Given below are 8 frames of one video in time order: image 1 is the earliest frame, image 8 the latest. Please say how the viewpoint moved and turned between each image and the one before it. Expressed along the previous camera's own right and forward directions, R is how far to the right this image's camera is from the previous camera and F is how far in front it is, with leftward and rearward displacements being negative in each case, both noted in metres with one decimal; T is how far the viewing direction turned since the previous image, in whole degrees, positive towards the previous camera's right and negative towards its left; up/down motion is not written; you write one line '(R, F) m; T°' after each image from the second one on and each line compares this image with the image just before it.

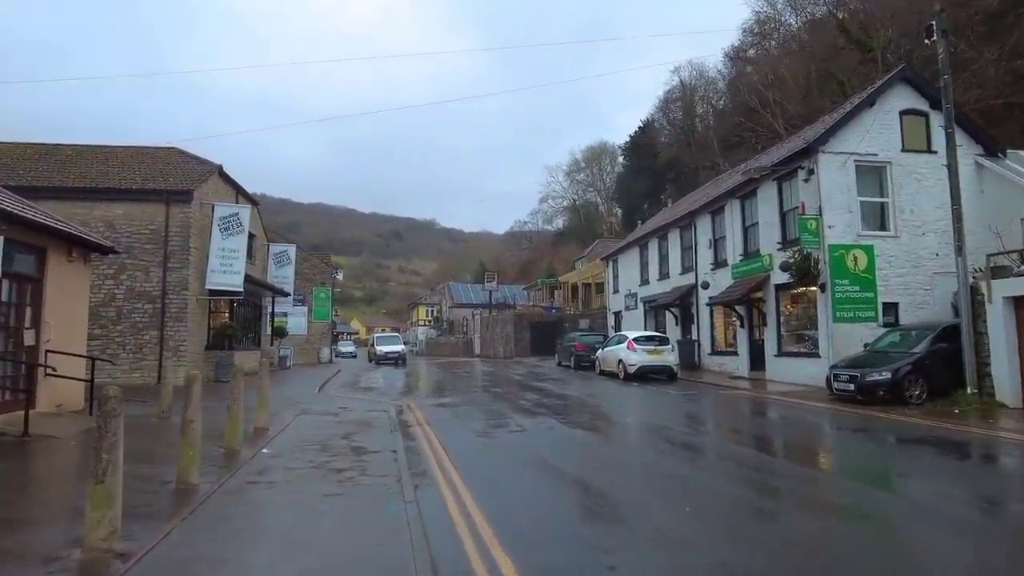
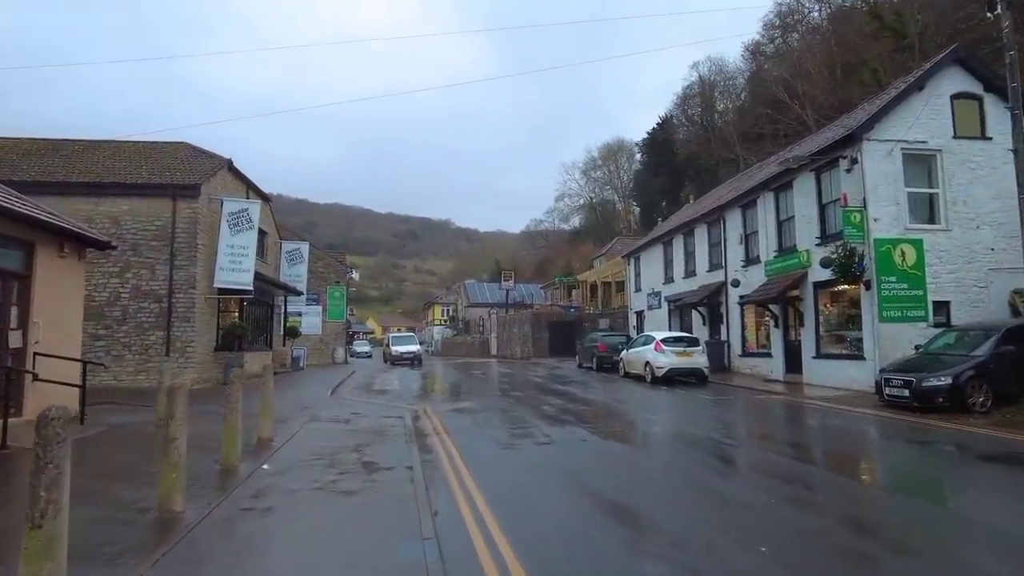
(-0.2, +1.0) m; -1°
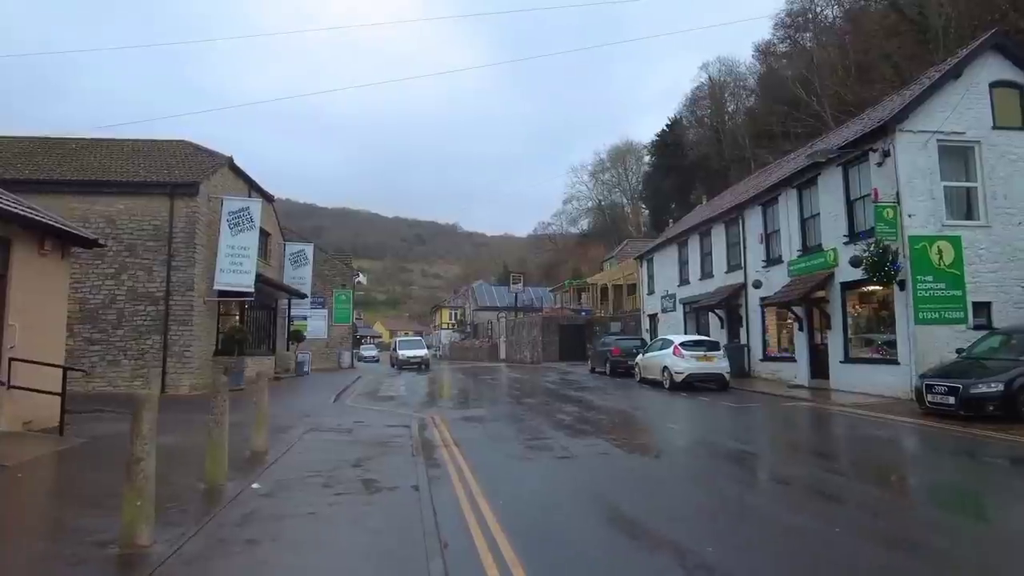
(-0.1, +0.9) m; -1°
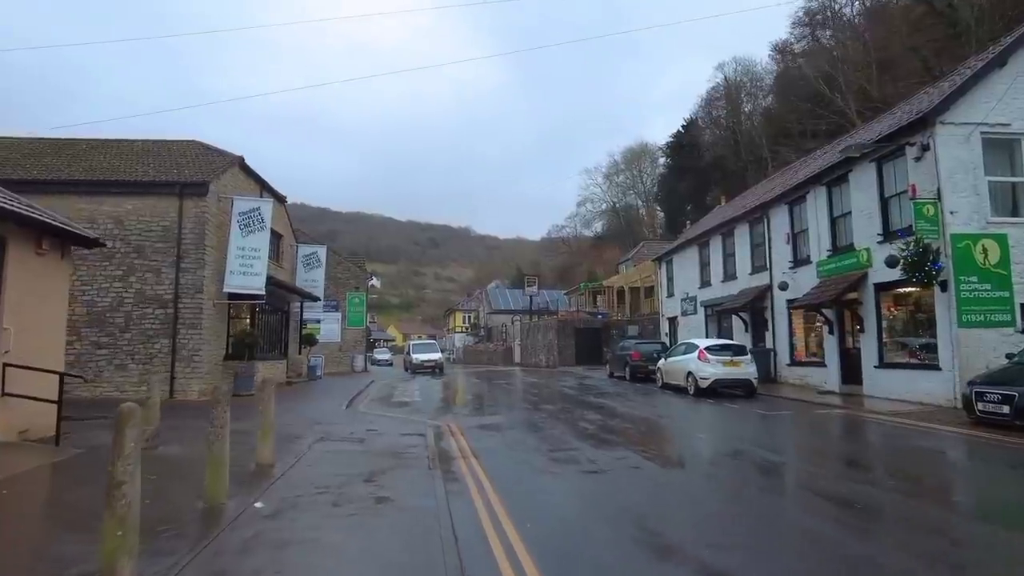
(-0.1, +0.7) m; -1°
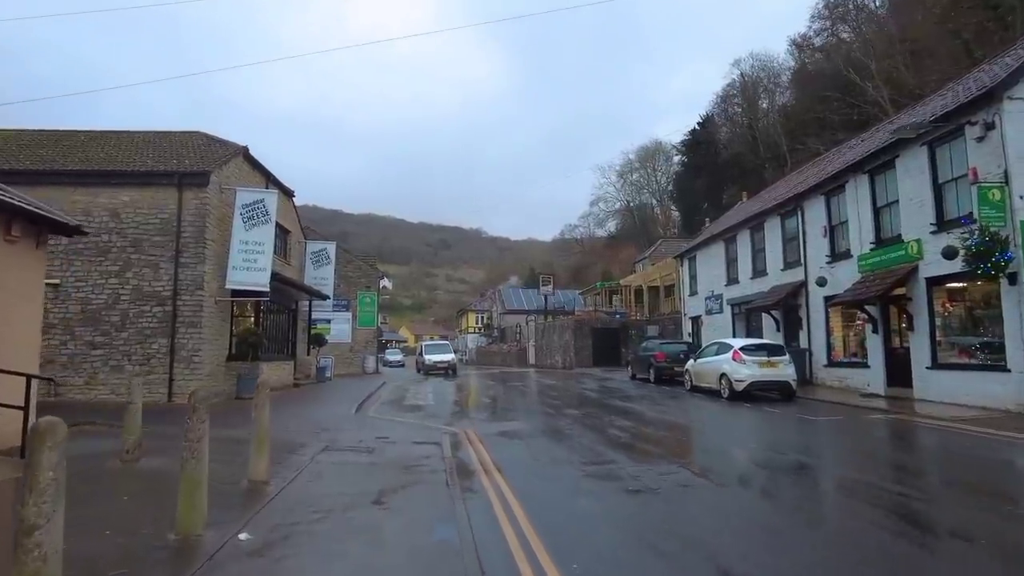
(-0.2, +1.2) m; -1°
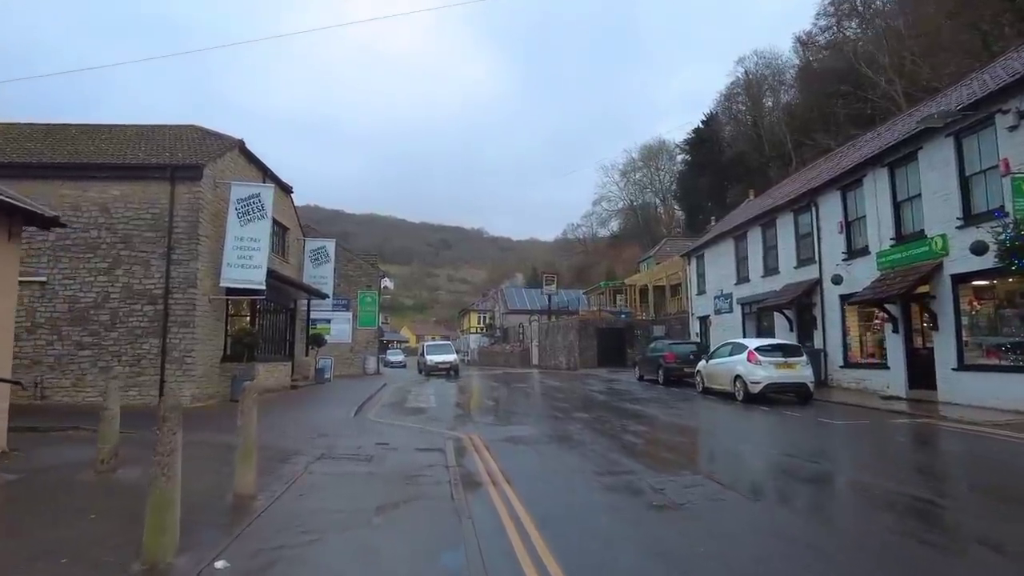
(-0.1, +0.7) m; 0°
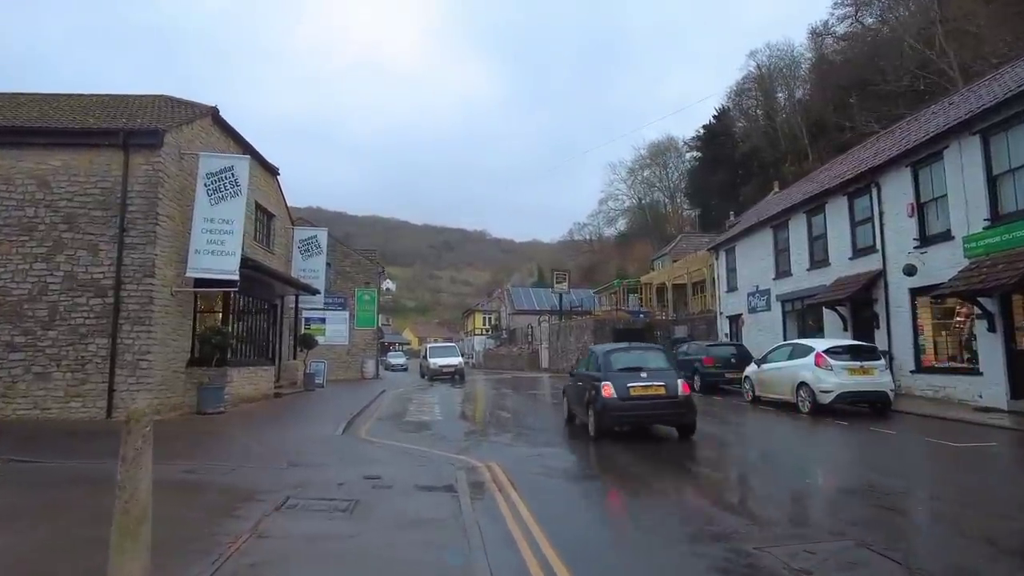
(-0.4, +2.8) m; 0°
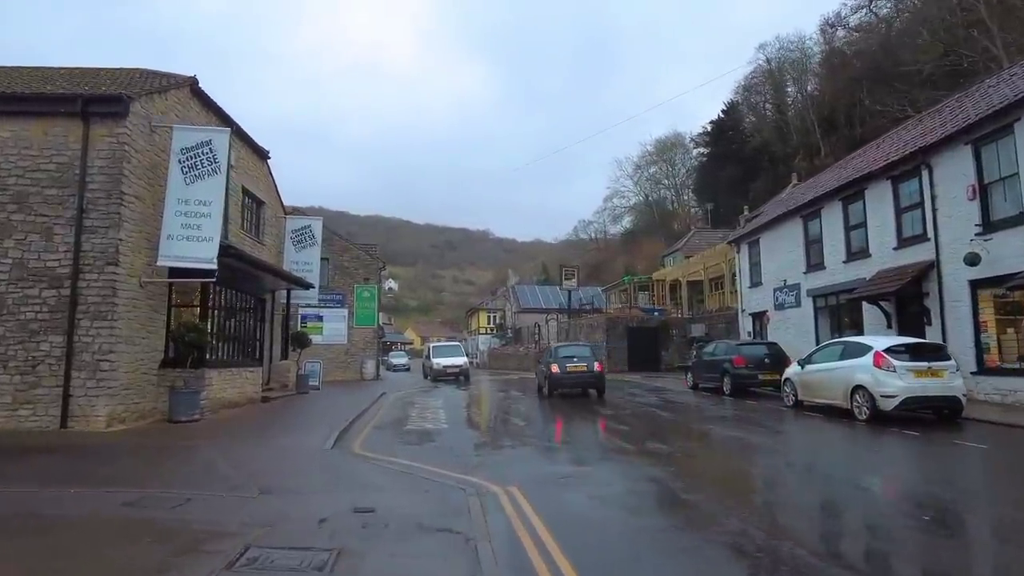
(-0.2, +1.8) m; 0°
